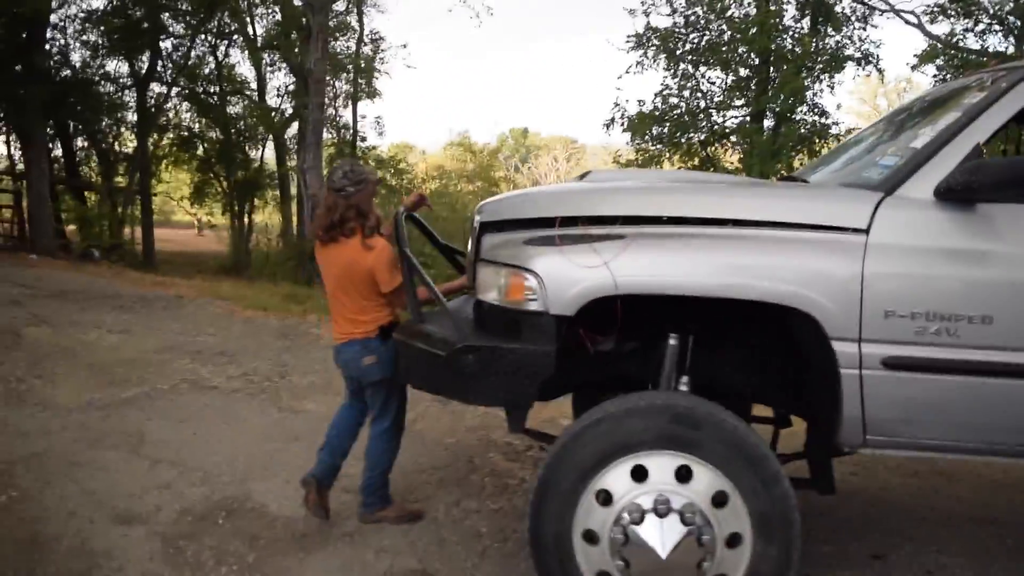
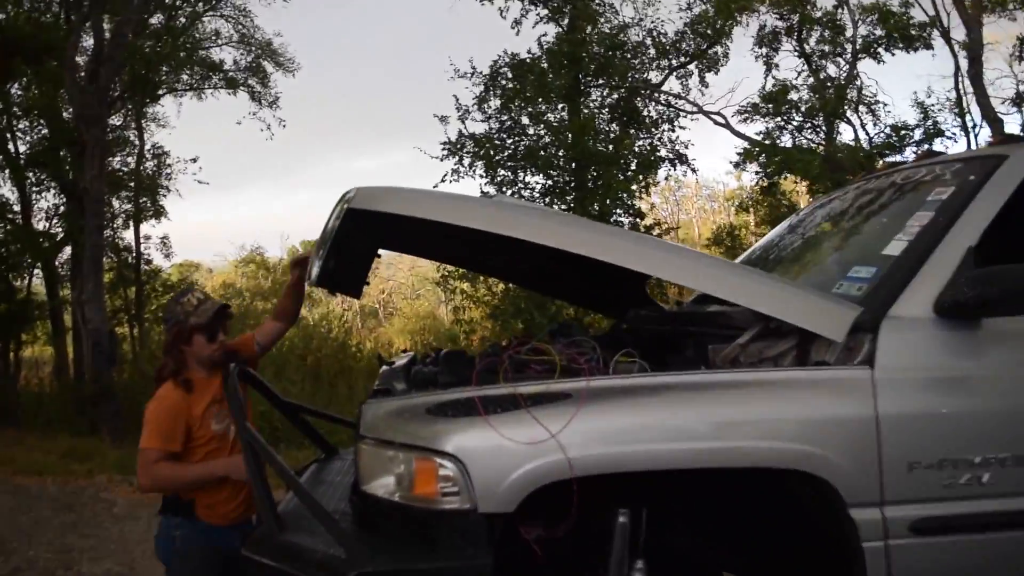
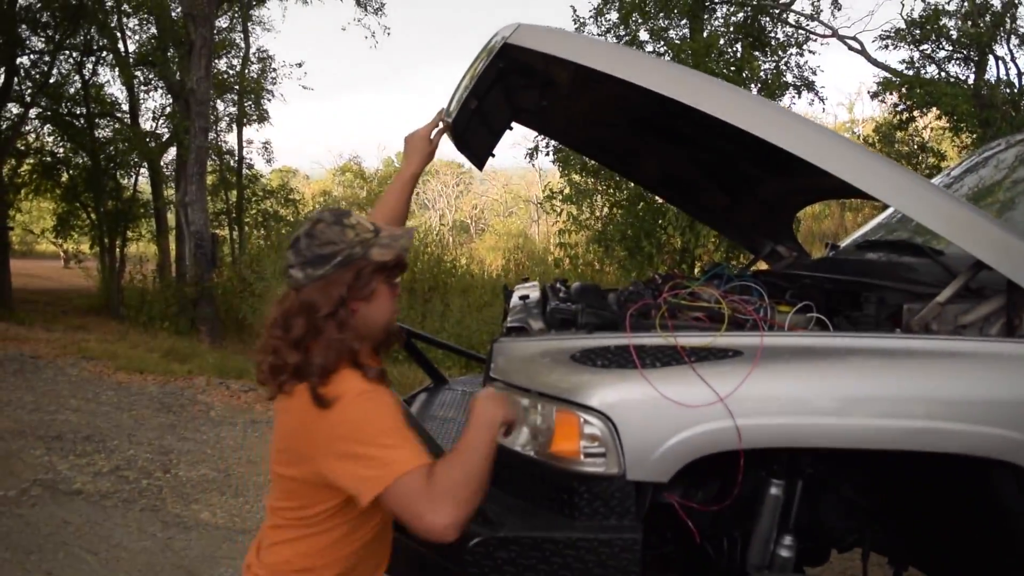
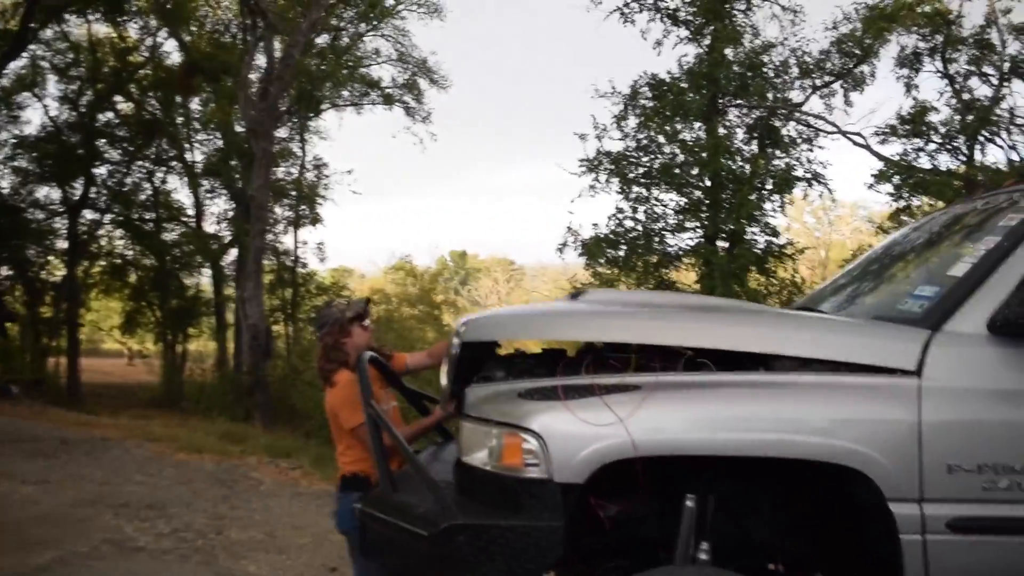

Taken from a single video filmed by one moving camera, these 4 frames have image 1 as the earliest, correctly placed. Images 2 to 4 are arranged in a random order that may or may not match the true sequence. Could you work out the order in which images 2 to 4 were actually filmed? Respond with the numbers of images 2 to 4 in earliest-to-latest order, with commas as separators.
4, 2, 3
